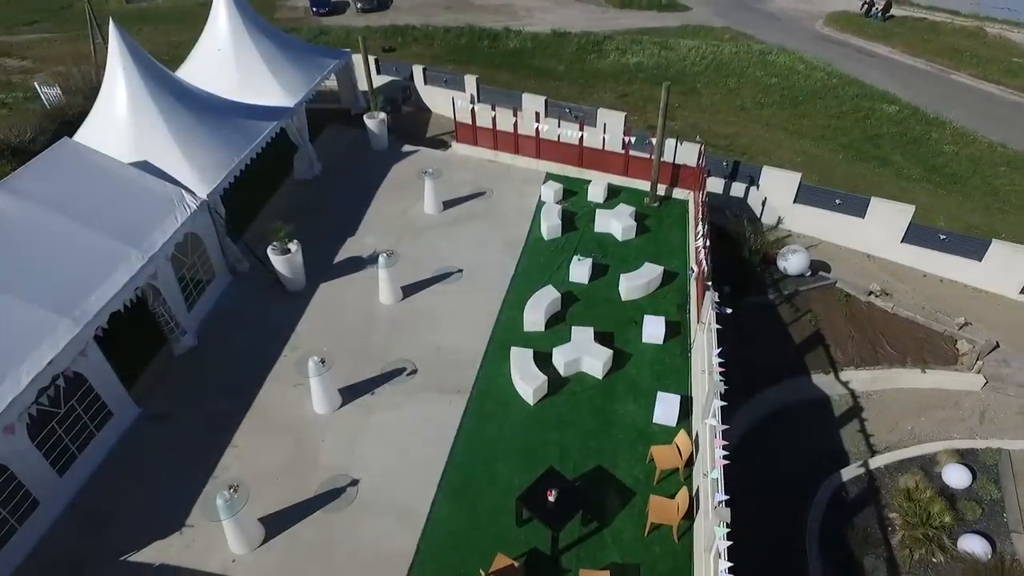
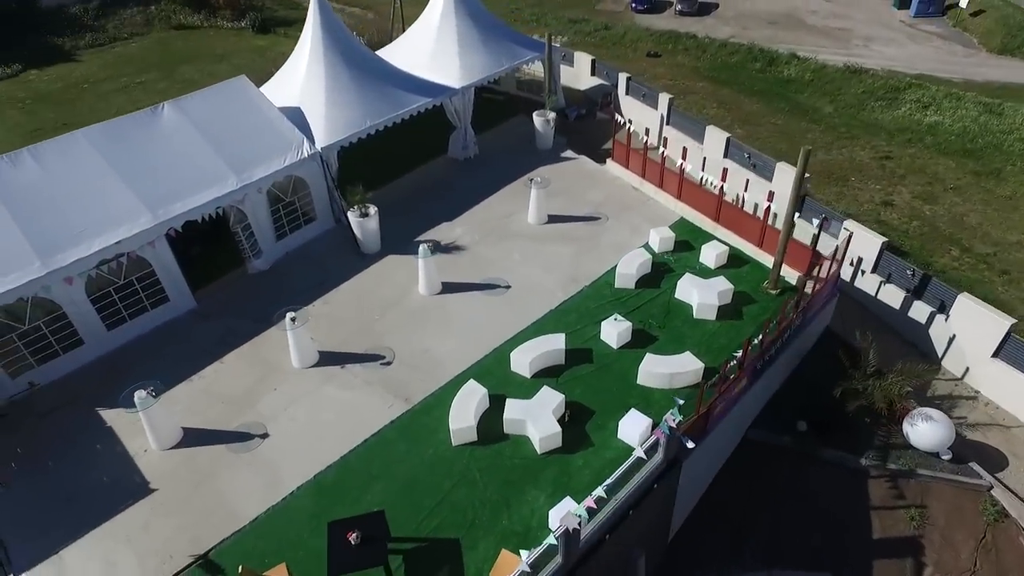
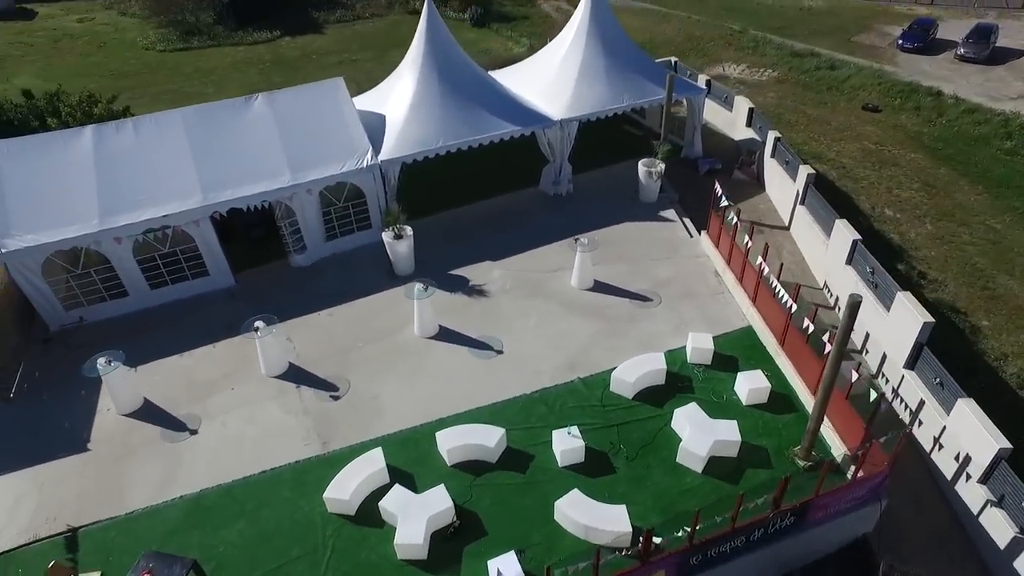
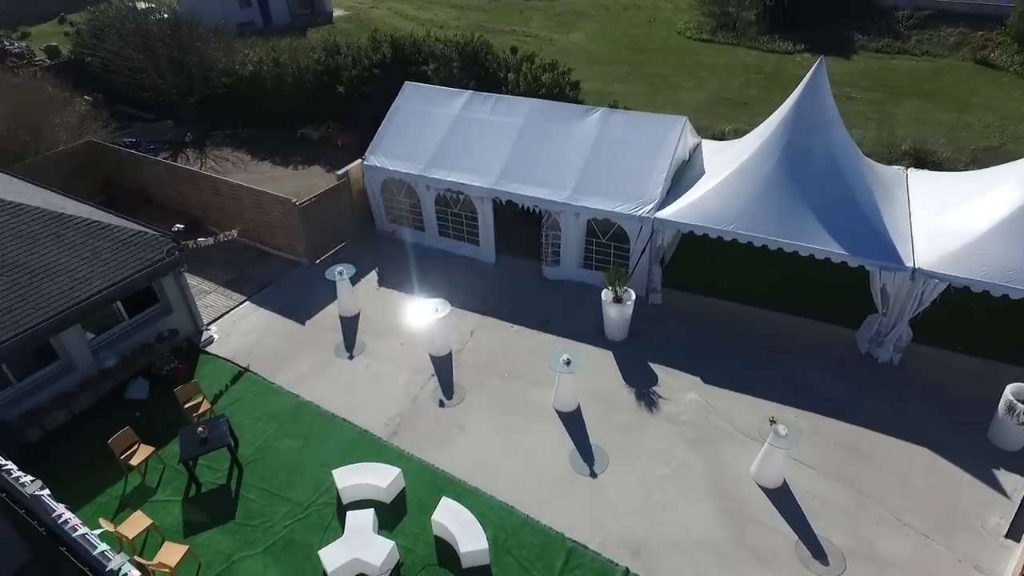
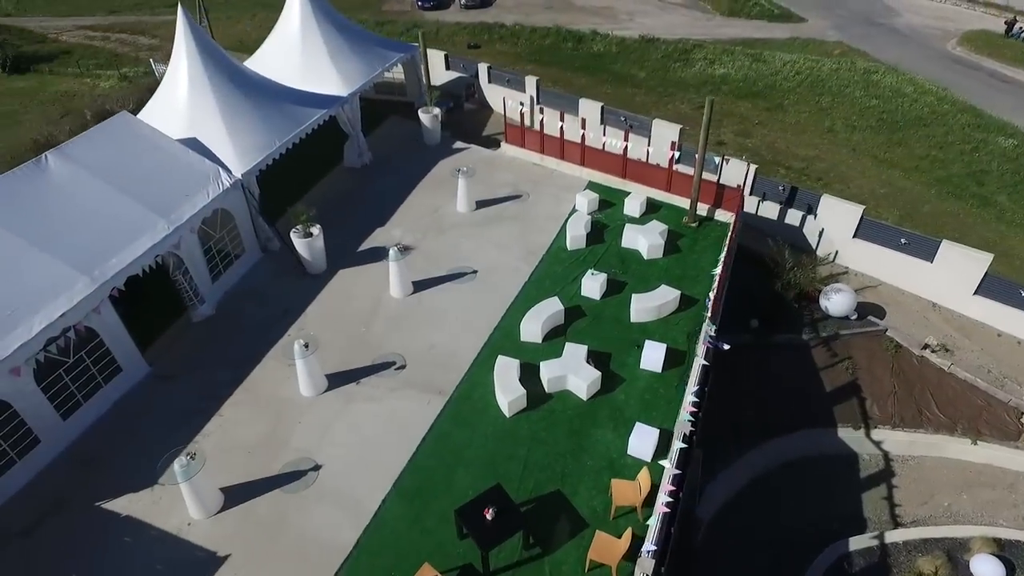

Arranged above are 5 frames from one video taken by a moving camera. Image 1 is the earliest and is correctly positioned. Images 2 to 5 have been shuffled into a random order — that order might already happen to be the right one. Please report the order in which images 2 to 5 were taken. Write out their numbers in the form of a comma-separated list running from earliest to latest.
5, 2, 3, 4
